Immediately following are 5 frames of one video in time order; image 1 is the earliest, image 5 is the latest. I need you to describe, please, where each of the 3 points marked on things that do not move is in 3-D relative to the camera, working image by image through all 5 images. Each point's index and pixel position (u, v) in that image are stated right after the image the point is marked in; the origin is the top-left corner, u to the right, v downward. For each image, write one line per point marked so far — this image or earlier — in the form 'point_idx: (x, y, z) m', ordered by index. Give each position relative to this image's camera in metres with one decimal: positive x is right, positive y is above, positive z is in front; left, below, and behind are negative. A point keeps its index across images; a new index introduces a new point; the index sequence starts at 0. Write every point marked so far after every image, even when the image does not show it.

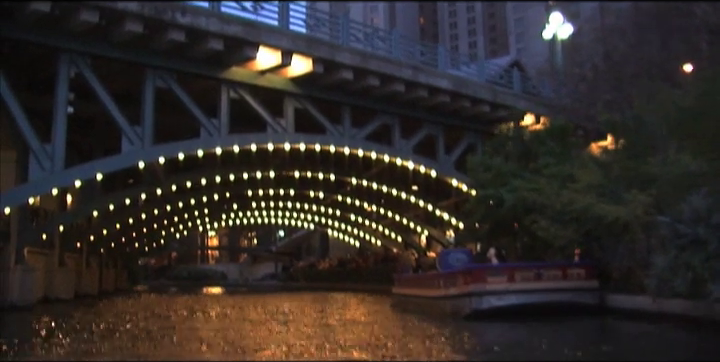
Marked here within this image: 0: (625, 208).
0: (+5.3, -0.6, +17.6) m
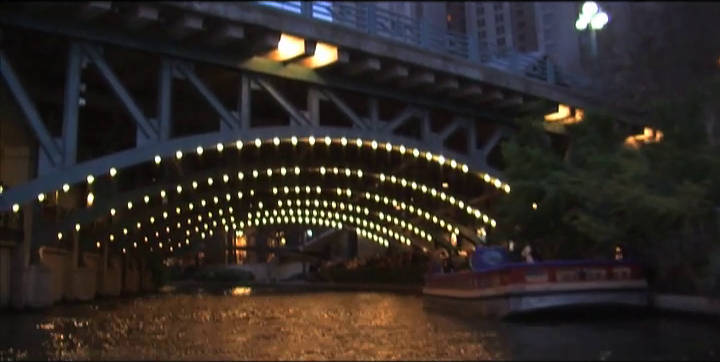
0: (+5.8, -0.4, +16.2) m
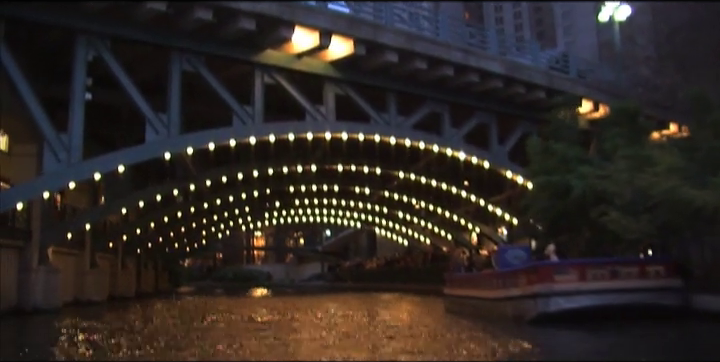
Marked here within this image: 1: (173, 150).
0: (+6.1, -0.3, +15.3) m
1: (-4.0, +0.7, +19.1) m
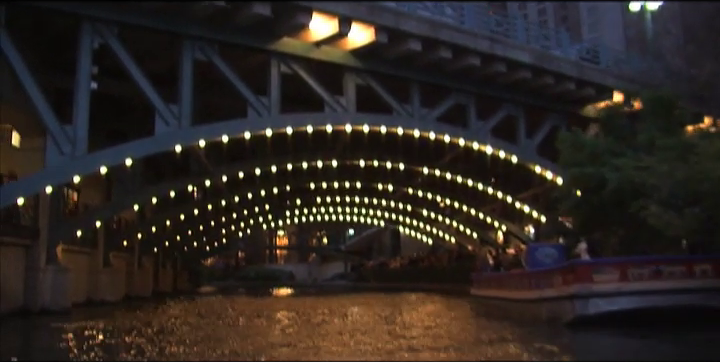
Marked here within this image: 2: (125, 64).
0: (+6.4, -0.1, +14.1) m
1: (-3.6, +0.8, +18.2) m
2: (-4.6, +2.3, +17.5) m
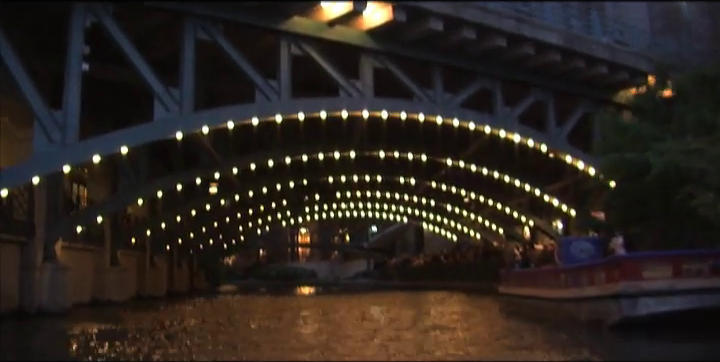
0: (+6.6, +0.1, +12.4) m
1: (-3.3, +1.0, +16.8) m
2: (-4.4, +2.5, +16.1) m
